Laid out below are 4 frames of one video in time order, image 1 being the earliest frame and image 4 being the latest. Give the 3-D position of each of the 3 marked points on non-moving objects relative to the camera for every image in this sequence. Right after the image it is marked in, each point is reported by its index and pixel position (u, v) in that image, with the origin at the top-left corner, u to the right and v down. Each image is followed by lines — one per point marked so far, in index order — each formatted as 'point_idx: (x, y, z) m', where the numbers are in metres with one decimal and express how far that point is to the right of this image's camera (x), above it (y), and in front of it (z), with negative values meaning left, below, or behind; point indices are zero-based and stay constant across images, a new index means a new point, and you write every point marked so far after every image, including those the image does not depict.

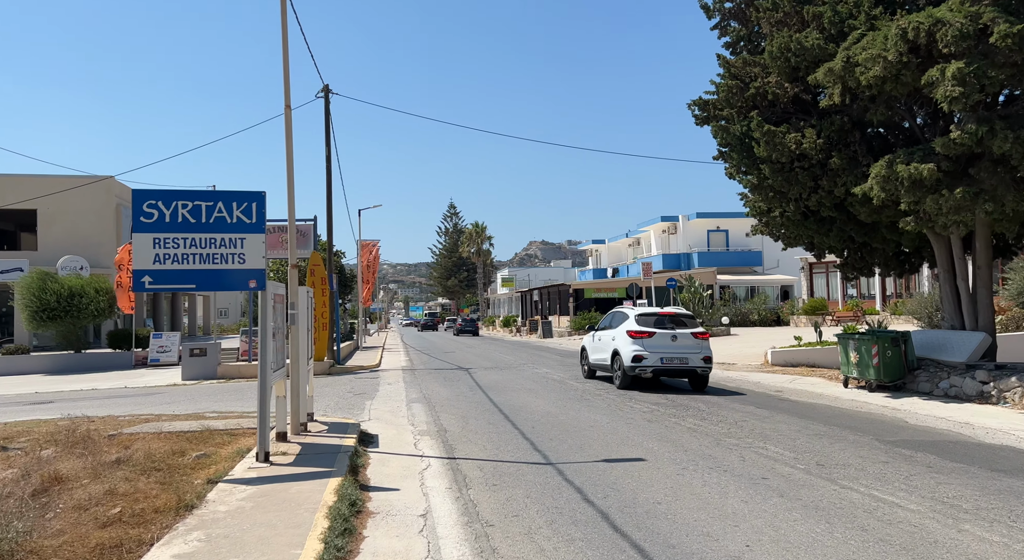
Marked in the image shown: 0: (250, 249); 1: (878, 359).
0: (-2.9, +0.3, +8.6) m
1: (+7.2, -1.6, +15.7) m
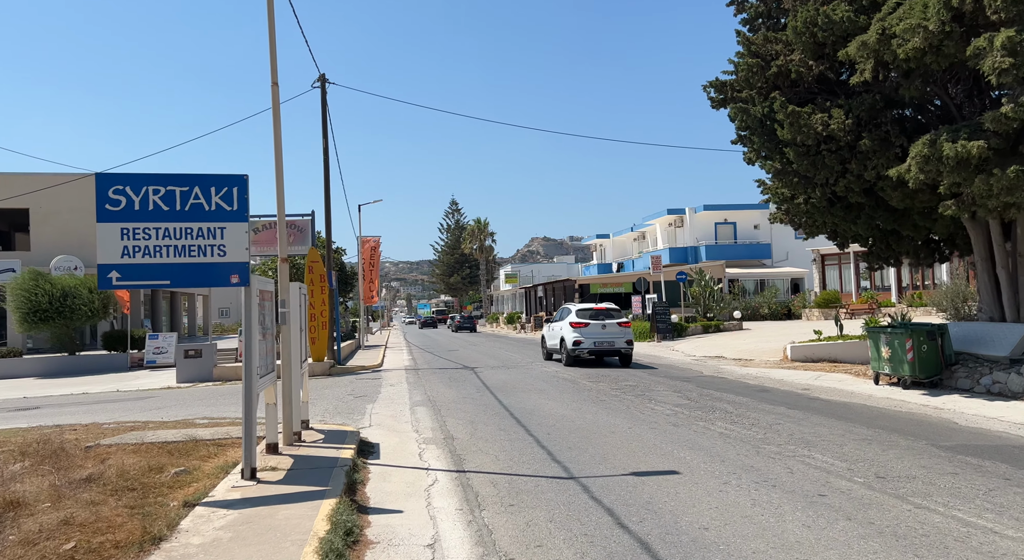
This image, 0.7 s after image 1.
0: (-2.7, +0.4, +7.6) m
1: (+7.4, -1.4, +14.7) m
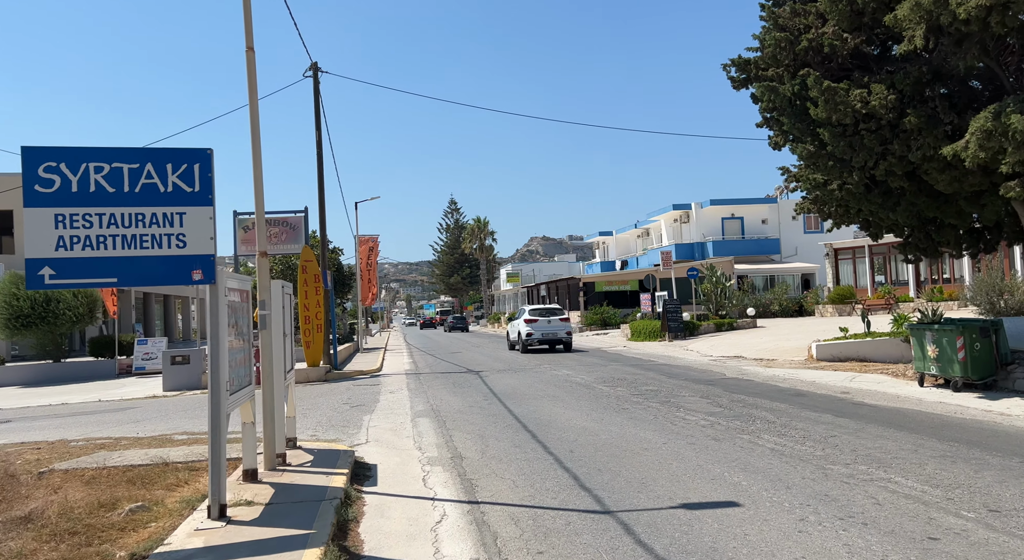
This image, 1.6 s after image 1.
0: (-2.5, +0.4, +6.3) m
1: (+7.6, -1.2, +13.3) m
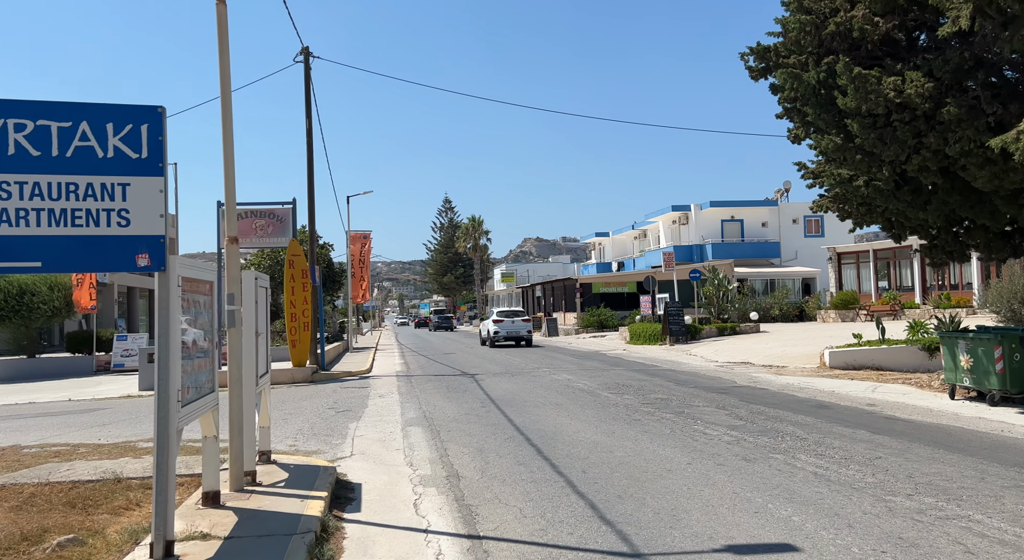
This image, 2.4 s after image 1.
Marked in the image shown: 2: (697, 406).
0: (-2.4, +0.5, +5.2) m
1: (+7.6, -1.3, +12.3) m
2: (+3.0, -2.0, +12.9) m
